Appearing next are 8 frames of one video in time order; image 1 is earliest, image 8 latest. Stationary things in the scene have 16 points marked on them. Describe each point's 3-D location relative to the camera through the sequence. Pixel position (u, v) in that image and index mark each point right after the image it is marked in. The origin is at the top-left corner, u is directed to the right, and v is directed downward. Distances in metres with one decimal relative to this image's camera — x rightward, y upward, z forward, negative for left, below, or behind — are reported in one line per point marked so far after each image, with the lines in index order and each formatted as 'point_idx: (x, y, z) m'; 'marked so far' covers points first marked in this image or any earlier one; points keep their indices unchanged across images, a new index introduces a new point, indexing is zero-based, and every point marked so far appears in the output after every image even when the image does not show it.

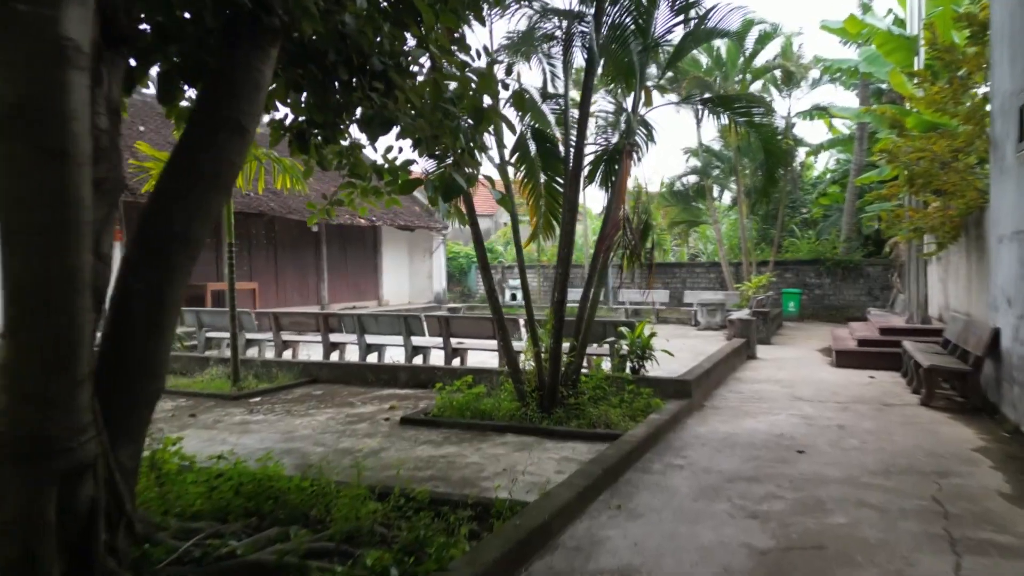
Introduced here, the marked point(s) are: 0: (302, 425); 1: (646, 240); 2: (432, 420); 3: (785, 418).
0: (-1.6, -1.0, +5.6) m
1: (+1.1, +0.4, +6.1) m
2: (-0.6, -1.0, +5.5) m
3: (+2.2, -1.0, +5.9) m
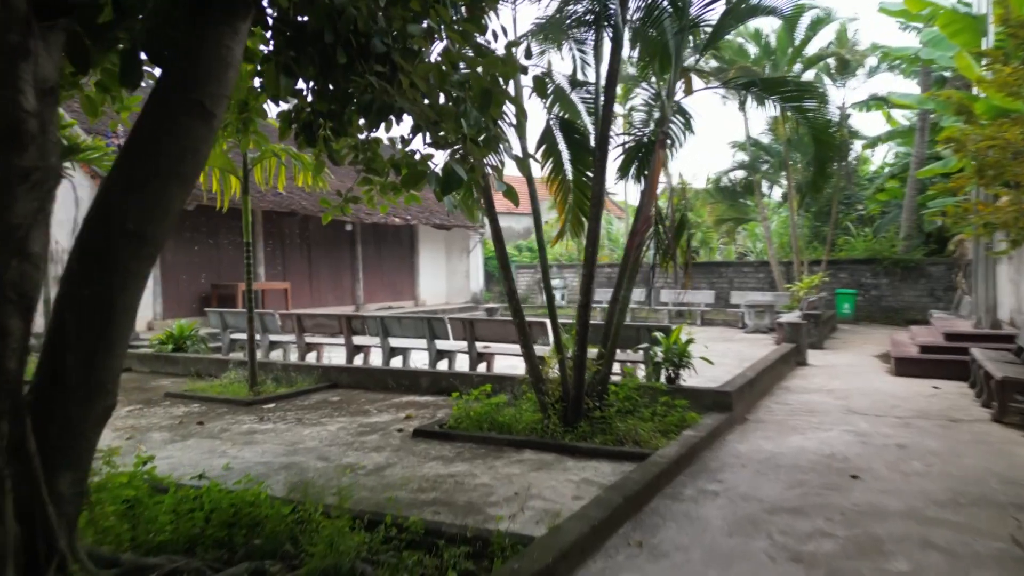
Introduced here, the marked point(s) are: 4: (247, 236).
0: (-1.4, -1.0, +5.2) m
1: (+1.2, +0.4, +5.6) m
2: (-0.5, -1.0, +5.1) m
3: (+2.3, -1.1, +5.4) m
4: (-2.5, +0.5, +7.1) m
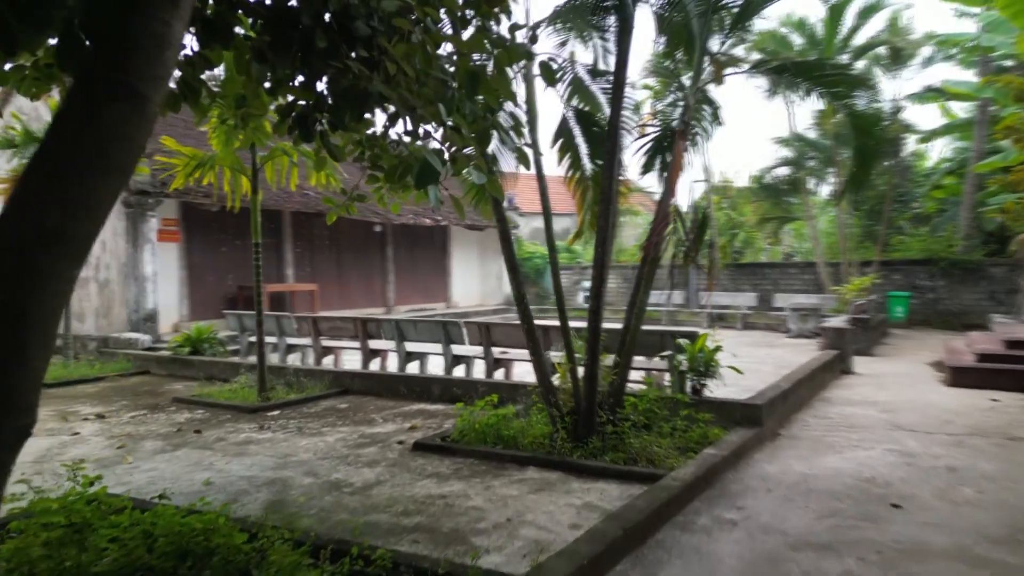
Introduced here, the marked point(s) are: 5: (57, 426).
0: (-1.4, -1.1, +5.0) m
1: (+1.3, +0.3, +5.1) m
2: (-0.4, -1.0, +4.8) m
3: (+2.4, -1.1, +4.9) m
4: (-2.4, +0.5, +6.9) m
5: (-3.5, -1.0, +5.7) m
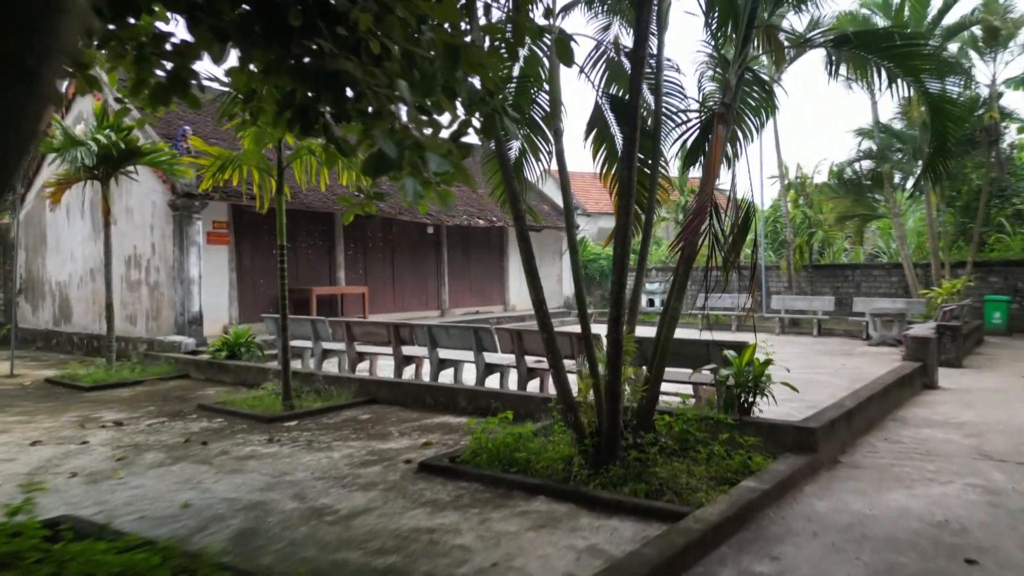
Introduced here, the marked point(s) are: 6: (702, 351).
0: (-1.3, -1.1, +4.6) m
1: (+1.4, +0.3, +4.5) m
2: (-0.3, -1.0, +4.3) m
3: (+2.4, -1.1, +4.1) m
4: (-2.0, +0.4, +6.6) m
5: (-3.3, -1.1, +5.6) m
6: (+1.4, -0.5, +5.6) m
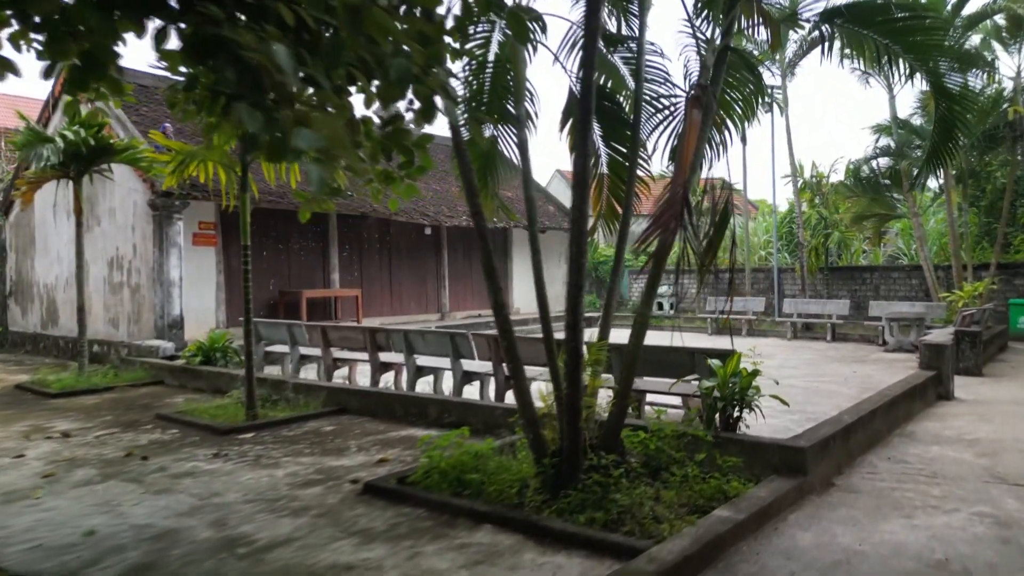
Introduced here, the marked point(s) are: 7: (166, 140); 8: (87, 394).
0: (-1.5, -1.1, +4.2) m
1: (+1.2, +0.3, +4.0) m
2: (-0.6, -1.1, +3.9) m
3: (+2.2, -1.1, +3.6) m
4: (-2.2, +0.4, +6.3) m
5: (-3.5, -1.1, +5.2) m
6: (+1.2, -0.5, +5.1) m
7: (-3.0, +1.3, +6.5) m
8: (-4.2, -1.0, +7.4) m
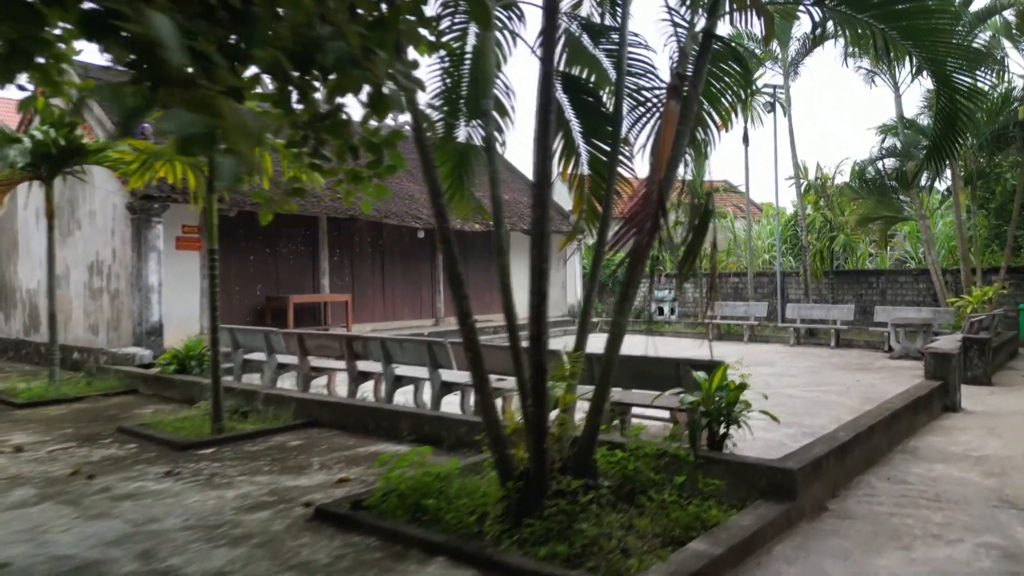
0: (-1.7, -1.1, +3.9) m
1: (+1.0, +0.3, +3.7) m
2: (-0.8, -1.1, +3.6) m
3: (+2.0, -1.2, +3.3) m
4: (-2.4, +0.4, +6.0) m
5: (-3.7, -1.1, +4.9) m
6: (+1.0, -0.5, +4.8) m
7: (-3.1, +1.2, +6.2) m
8: (-4.3, -1.1, +7.1) m
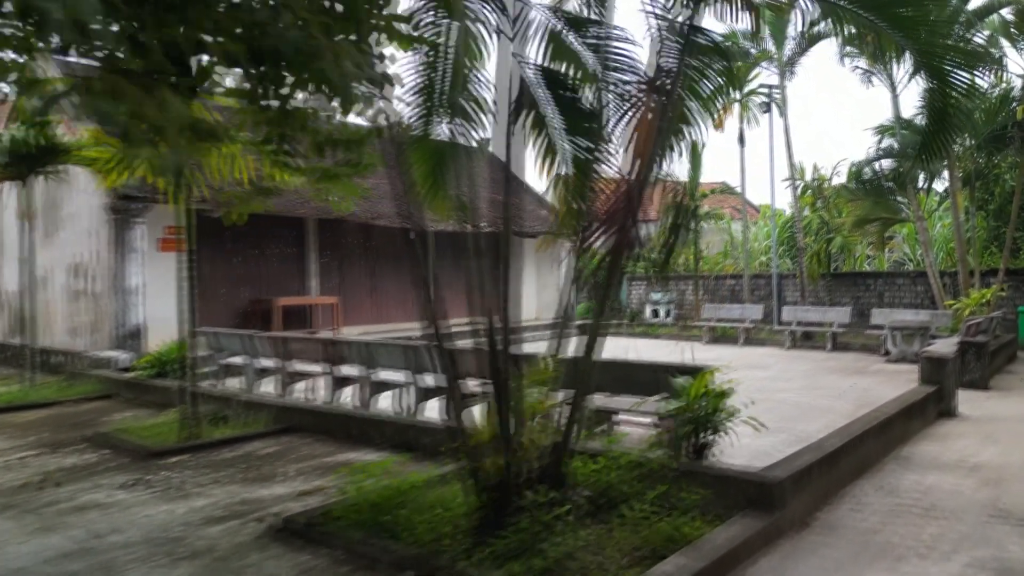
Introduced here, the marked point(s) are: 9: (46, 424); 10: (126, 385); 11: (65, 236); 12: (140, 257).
0: (-1.8, -1.2, +3.8) m
1: (+0.9, +0.2, +3.5) m
2: (-0.9, -1.1, +3.4) m
3: (+1.9, -1.2, +3.1) m
4: (-2.5, +0.3, +5.8) m
5: (-3.8, -1.2, +4.8) m
6: (+0.9, -0.6, +4.6) m
7: (-3.3, +1.2, +6.0) m
8: (-4.5, -1.1, +6.9) m
9: (-3.9, -1.1, +6.2) m
10: (-3.8, -1.0, +7.5) m
11: (-5.7, +0.7, +9.6) m
12: (-4.4, +0.4, +8.8) m
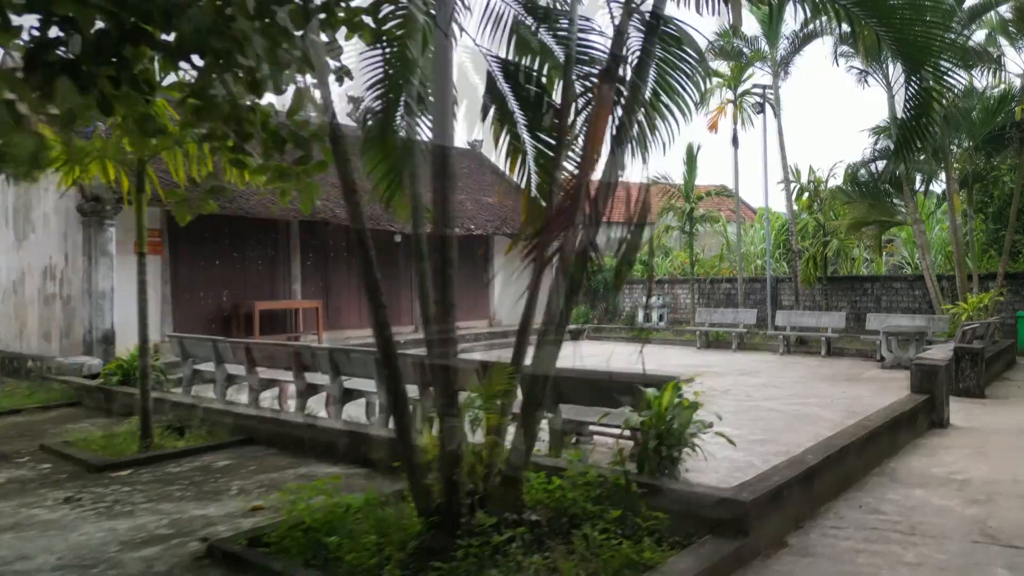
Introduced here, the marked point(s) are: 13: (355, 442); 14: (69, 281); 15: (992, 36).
0: (-2.1, -1.2, +3.5) m
1: (+0.6, +0.2, +3.3) m
2: (-1.1, -1.1, +3.2) m
3: (+1.6, -1.2, +2.9) m
4: (-2.7, +0.3, +5.6) m
5: (-4.0, -1.2, +4.5) m
6: (+0.7, -0.6, +4.4) m
7: (-3.5, +1.2, +5.8) m
8: (-4.7, -1.2, +6.7) m
9: (-4.1, -1.2, +6.0) m
10: (-4.1, -1.0, +7.2) m
11: (-5.9, +0.6, +9.4) m
12: (-4.6, +0.3, +8.5) m
13: (-1.0, -1.0, +4.8) m
14: (-5.2, +0.1, +8.8) m
15: (+7.1, +3.7, +11.1) m
